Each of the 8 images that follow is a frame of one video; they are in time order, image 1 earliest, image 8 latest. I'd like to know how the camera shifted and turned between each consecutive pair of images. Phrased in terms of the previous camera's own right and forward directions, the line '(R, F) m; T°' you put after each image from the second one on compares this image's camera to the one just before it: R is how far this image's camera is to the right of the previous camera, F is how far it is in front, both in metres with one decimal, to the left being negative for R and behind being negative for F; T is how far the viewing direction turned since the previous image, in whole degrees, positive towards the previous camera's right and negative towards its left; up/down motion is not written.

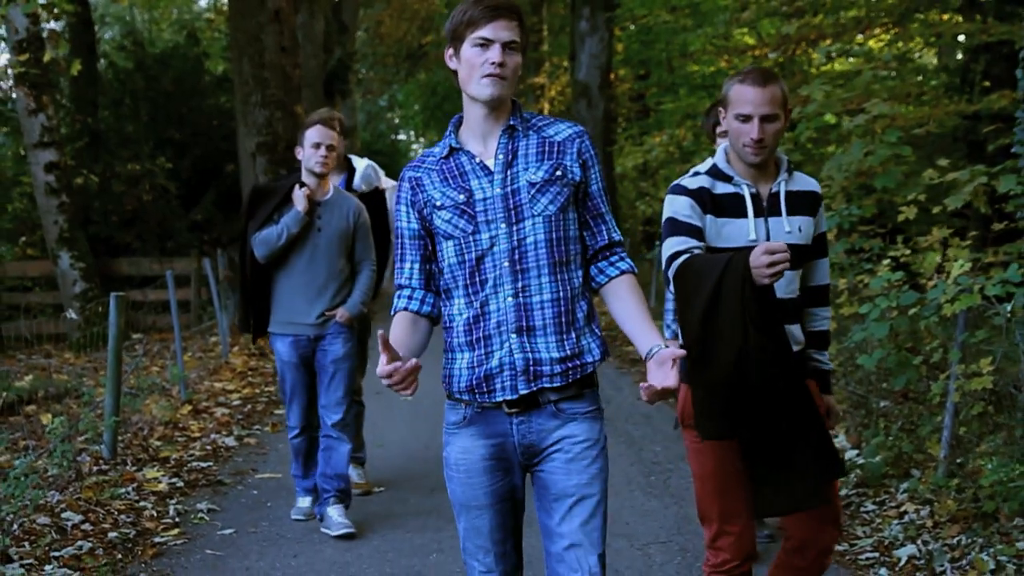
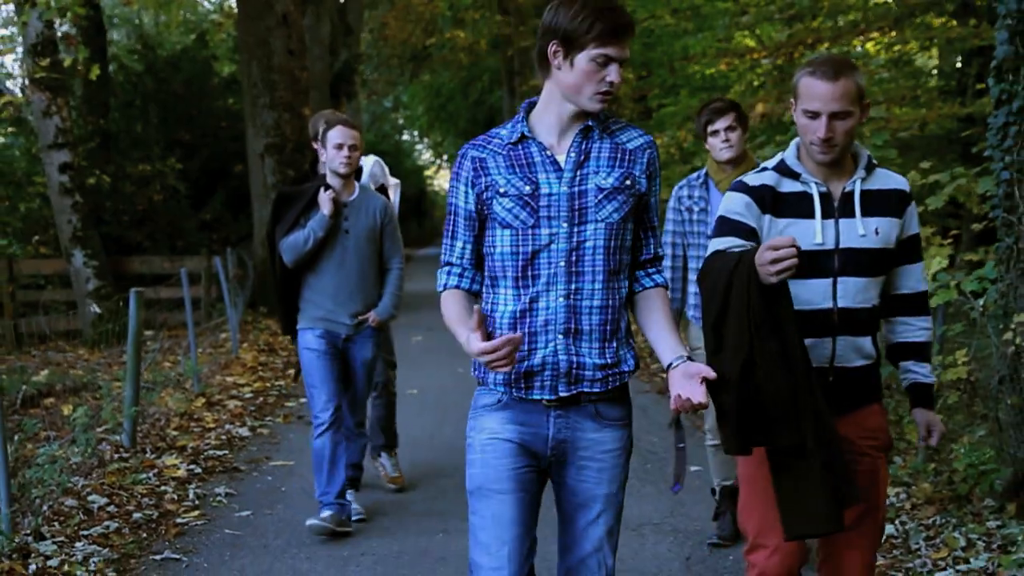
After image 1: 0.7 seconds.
(0.0, -0.3) m; 0°
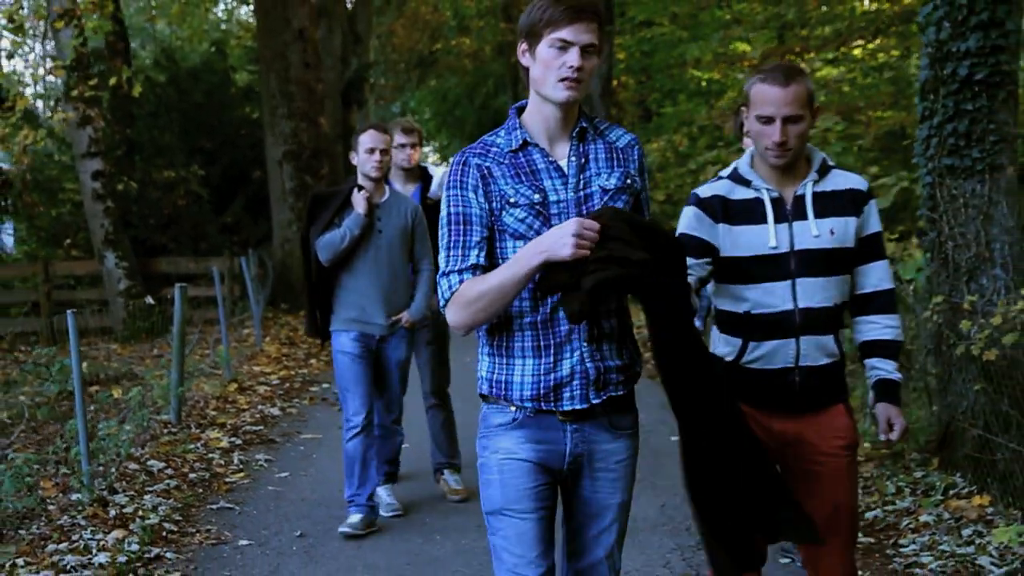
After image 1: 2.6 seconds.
(0.0, -1.0) m; 0°
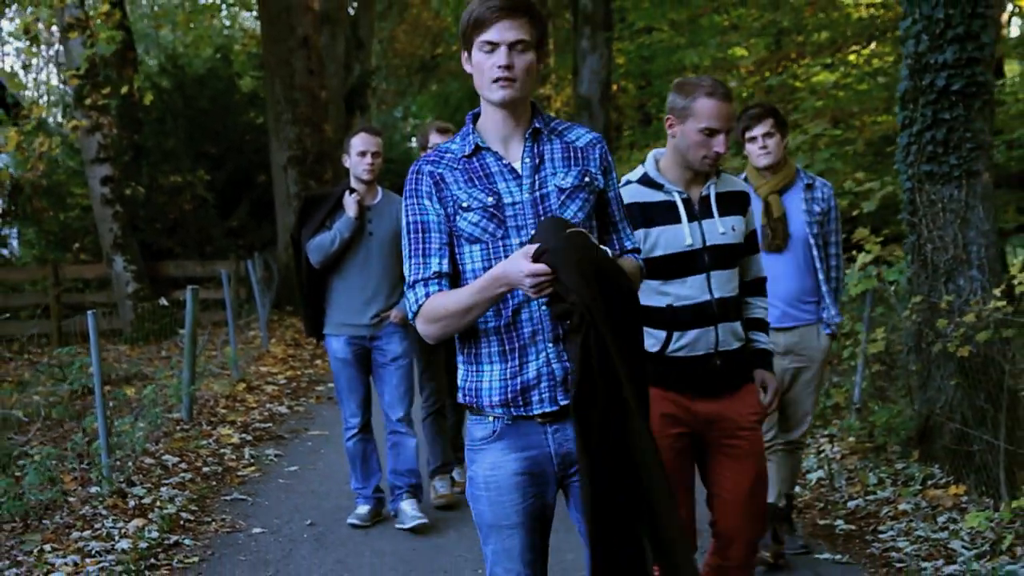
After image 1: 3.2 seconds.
(0.0, -0.3) m; 0°
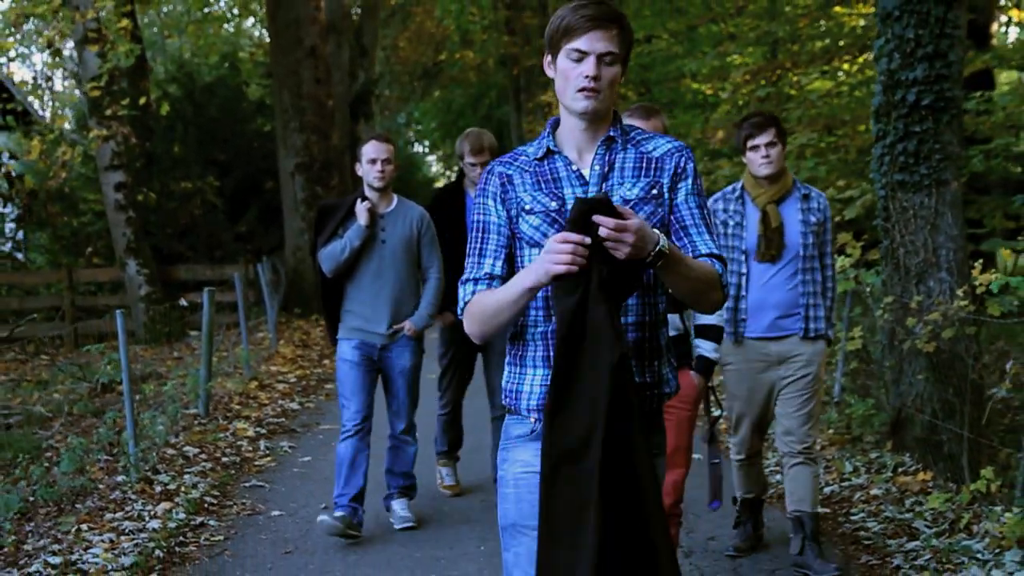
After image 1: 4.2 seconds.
(0.0, -0.5) m; 0°
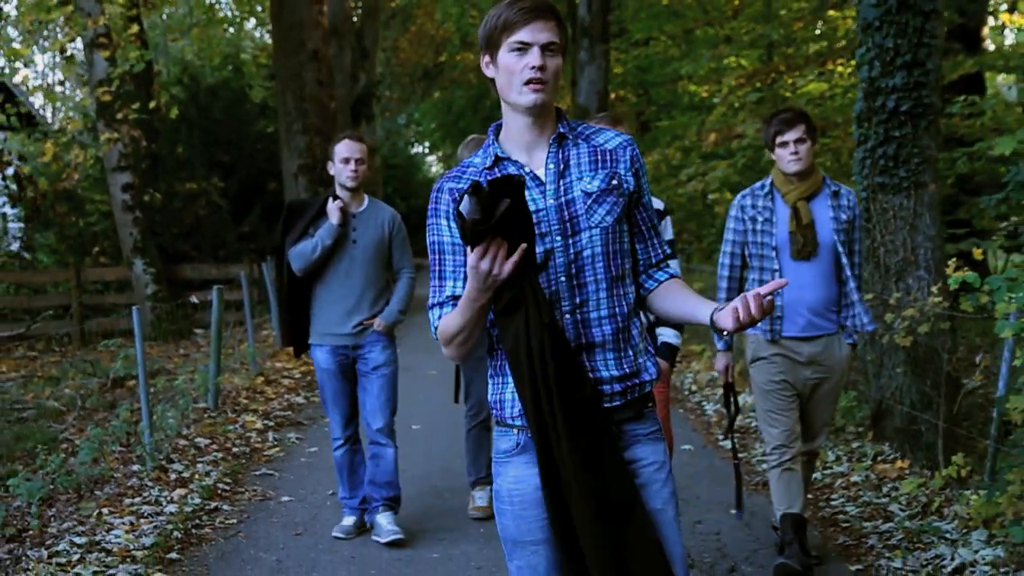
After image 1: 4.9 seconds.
(0.0, -0.3) m; 0°
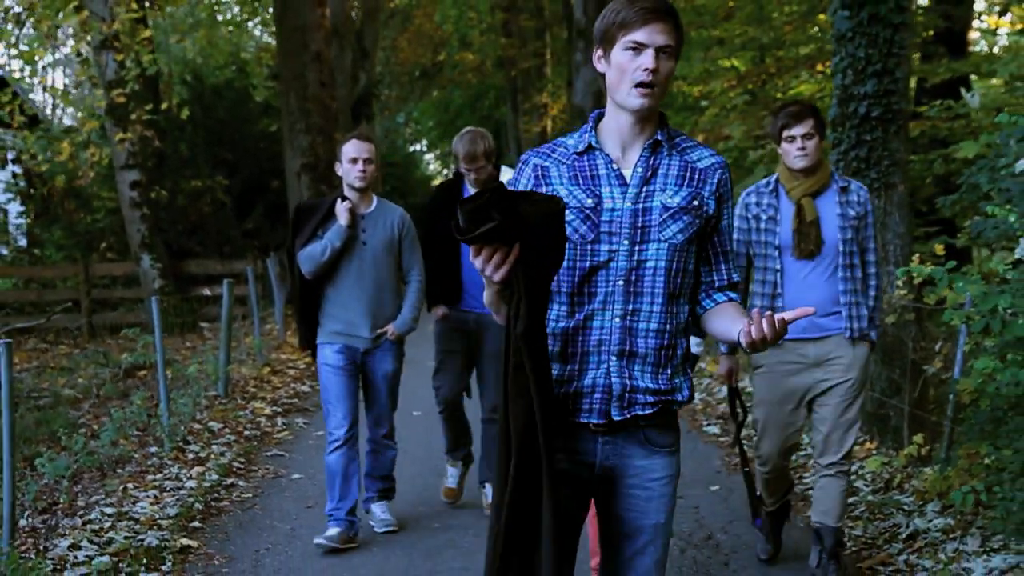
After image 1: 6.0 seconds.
(0.0, -0.5) m; 0°
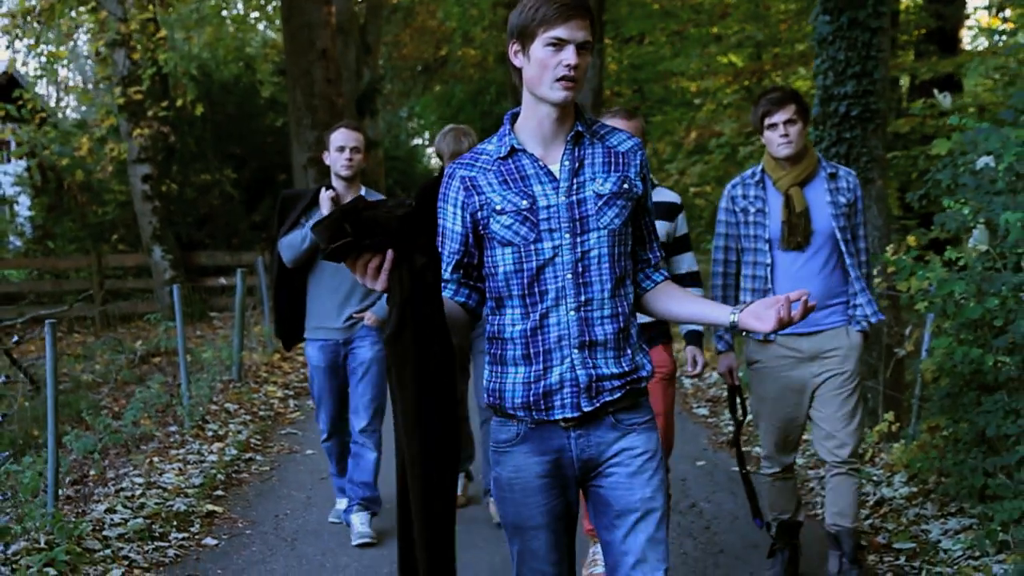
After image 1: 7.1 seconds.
(0.0, -0.5) m; 0°
